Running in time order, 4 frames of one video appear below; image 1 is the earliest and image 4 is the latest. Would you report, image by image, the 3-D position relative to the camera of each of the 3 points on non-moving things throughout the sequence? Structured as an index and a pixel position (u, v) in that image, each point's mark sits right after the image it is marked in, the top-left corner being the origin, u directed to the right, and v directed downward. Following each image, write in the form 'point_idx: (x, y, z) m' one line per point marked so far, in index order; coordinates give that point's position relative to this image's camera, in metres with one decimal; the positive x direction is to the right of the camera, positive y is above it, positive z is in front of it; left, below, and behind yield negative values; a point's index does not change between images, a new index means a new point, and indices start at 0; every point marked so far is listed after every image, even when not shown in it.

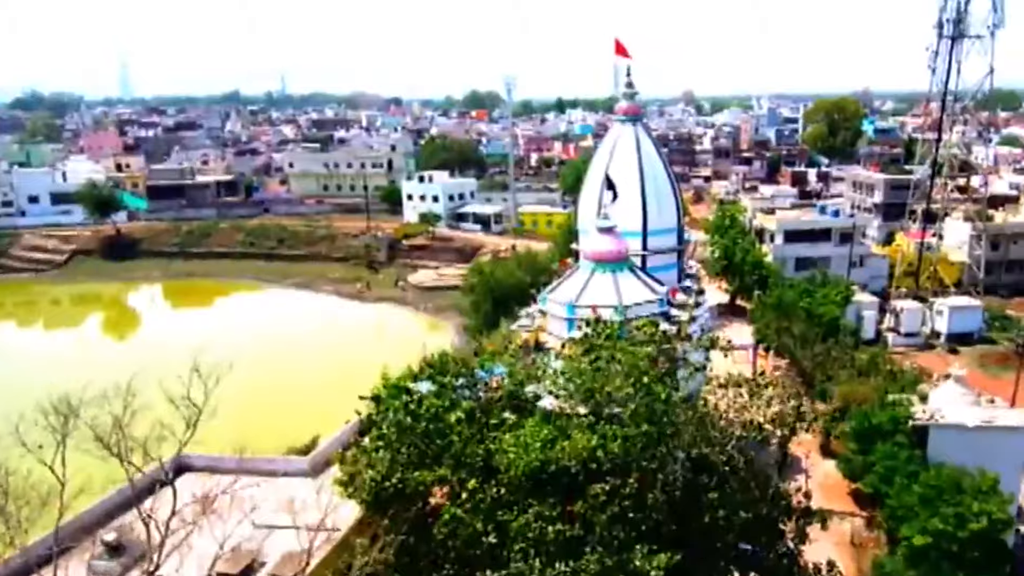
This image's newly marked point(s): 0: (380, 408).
0: (-2.3, -2.1, +15.1) m
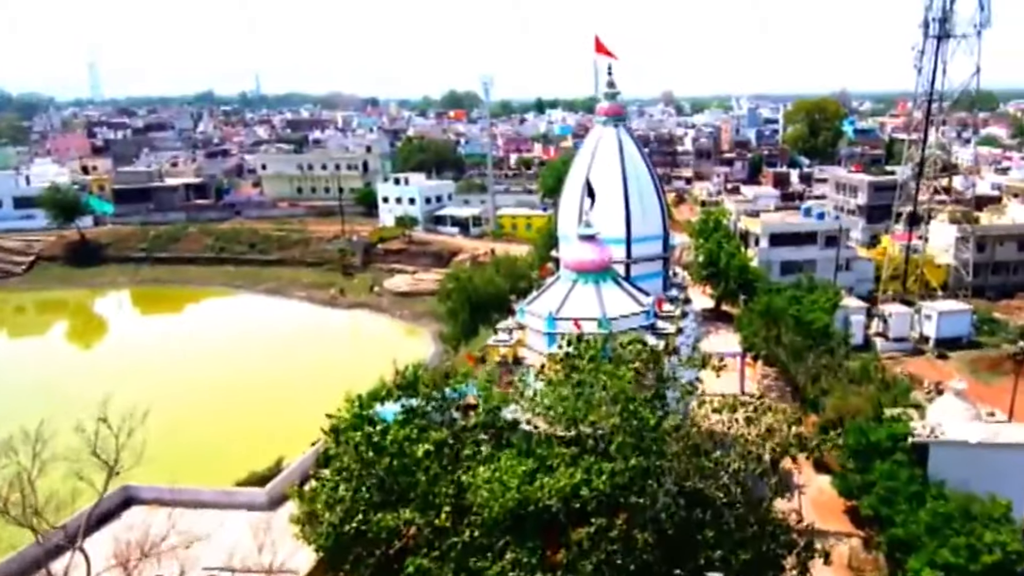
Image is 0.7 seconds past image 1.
0: (-2.6, -2.3, +13.7) m
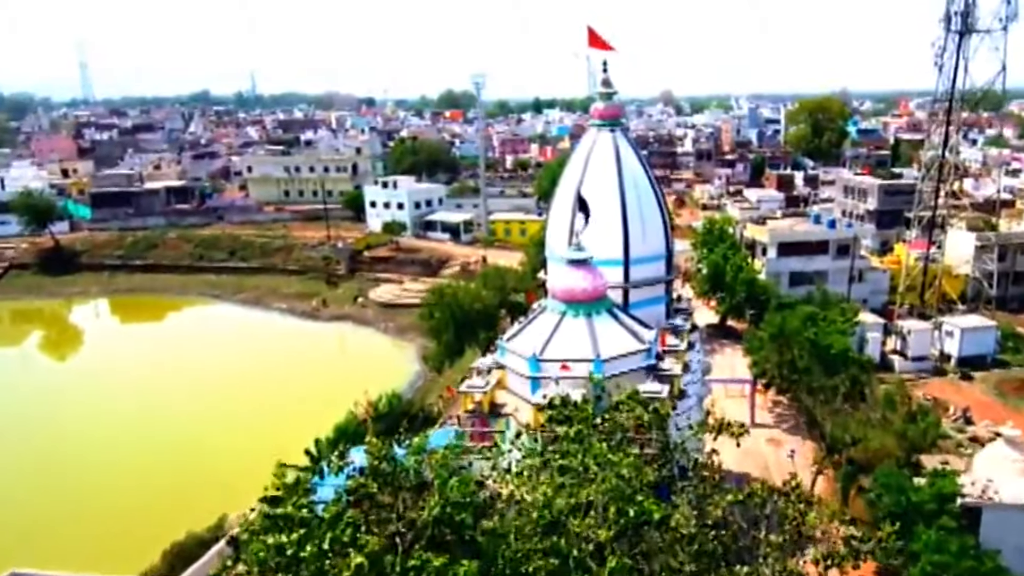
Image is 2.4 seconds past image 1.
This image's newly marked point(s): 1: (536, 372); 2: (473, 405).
0: (-3.1, -3.0, +10.7) m
1: (+0.4, -1.5, +15.9) m
2: (-0.7, -2.1, +16.3) m
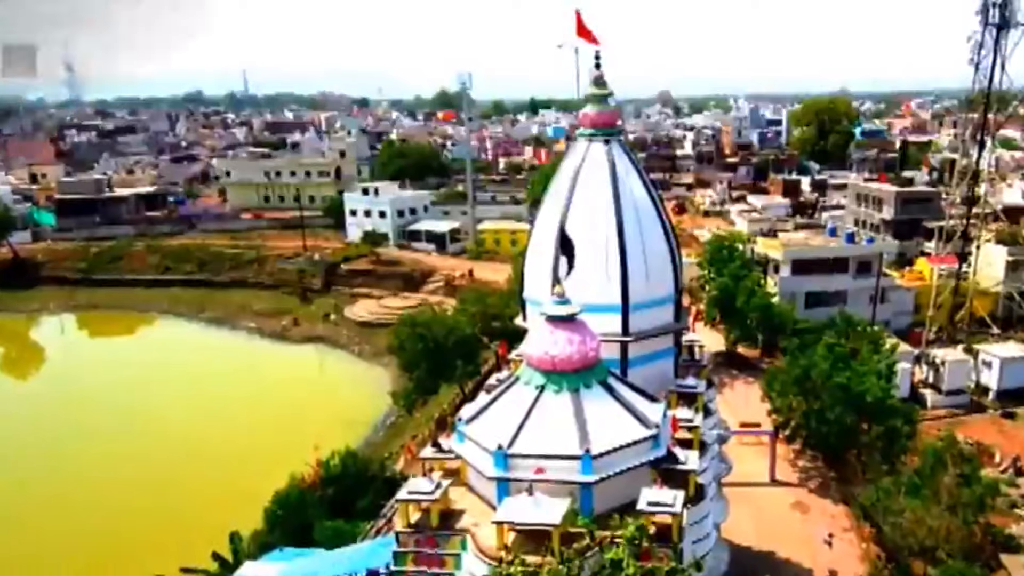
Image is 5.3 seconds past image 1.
0: (-3.6, -3.9, +6.5) m
1: (-0.1, -2.4, +11.7) m
2: (-1.3, -3.1, +12.1) m
